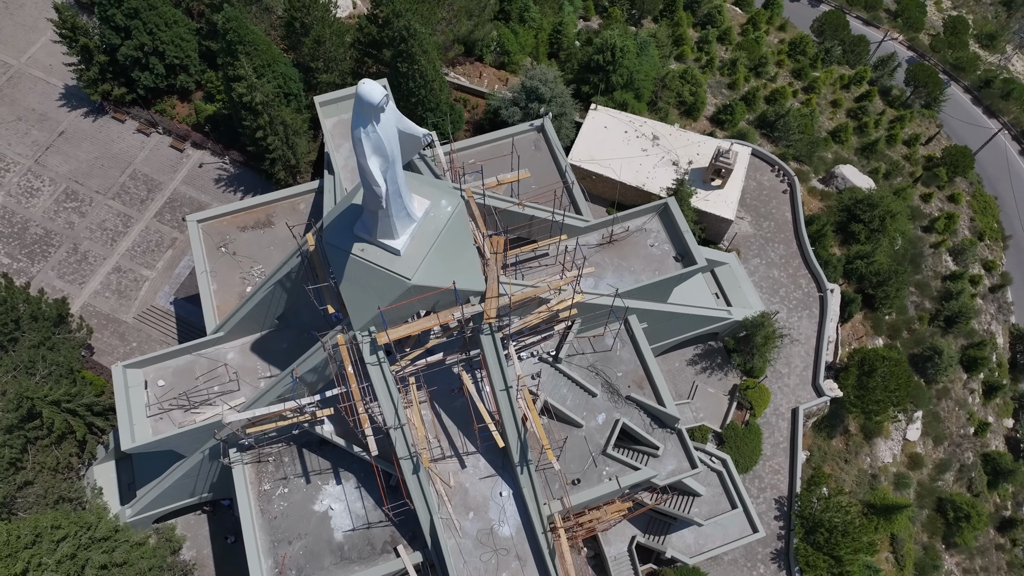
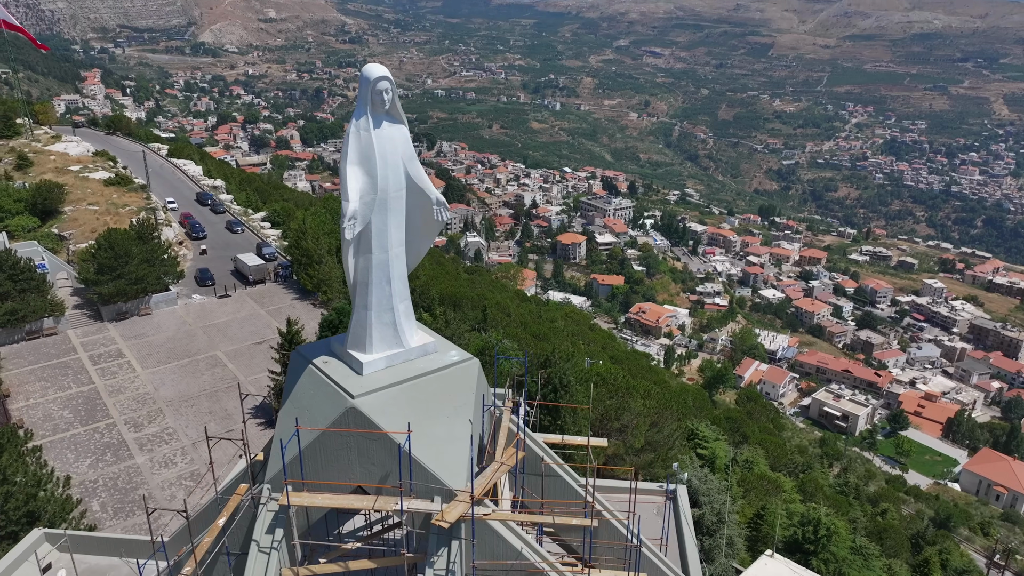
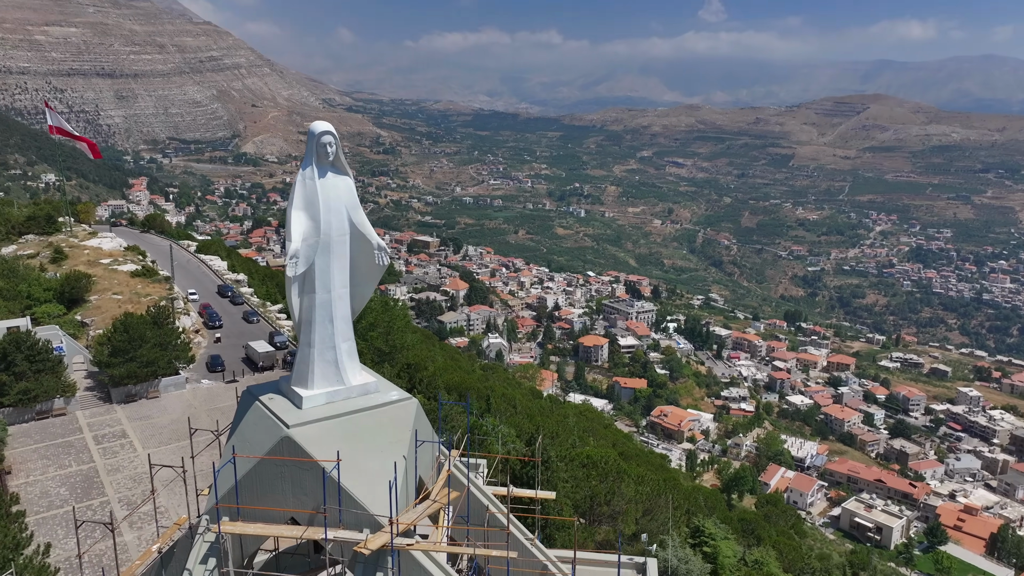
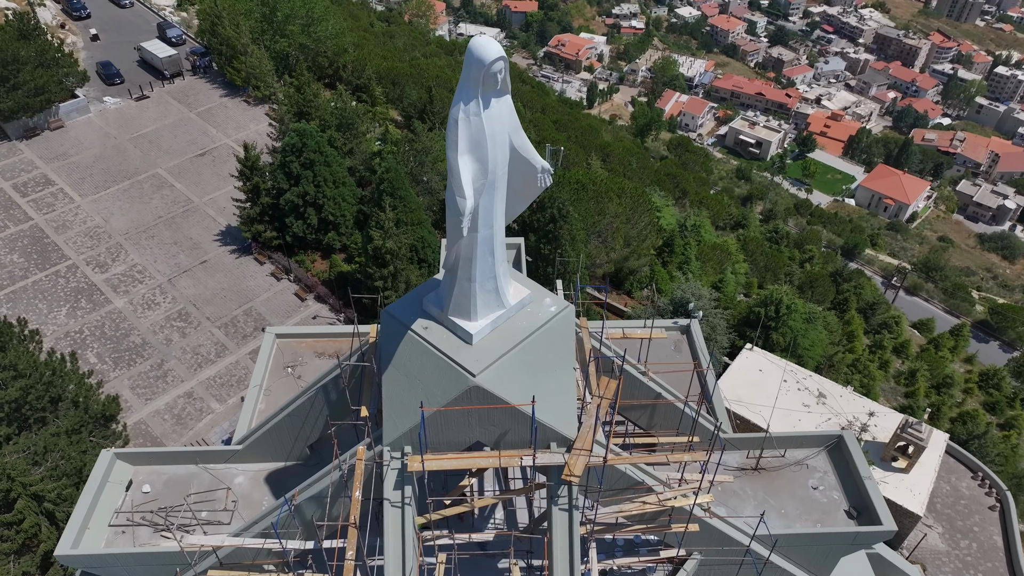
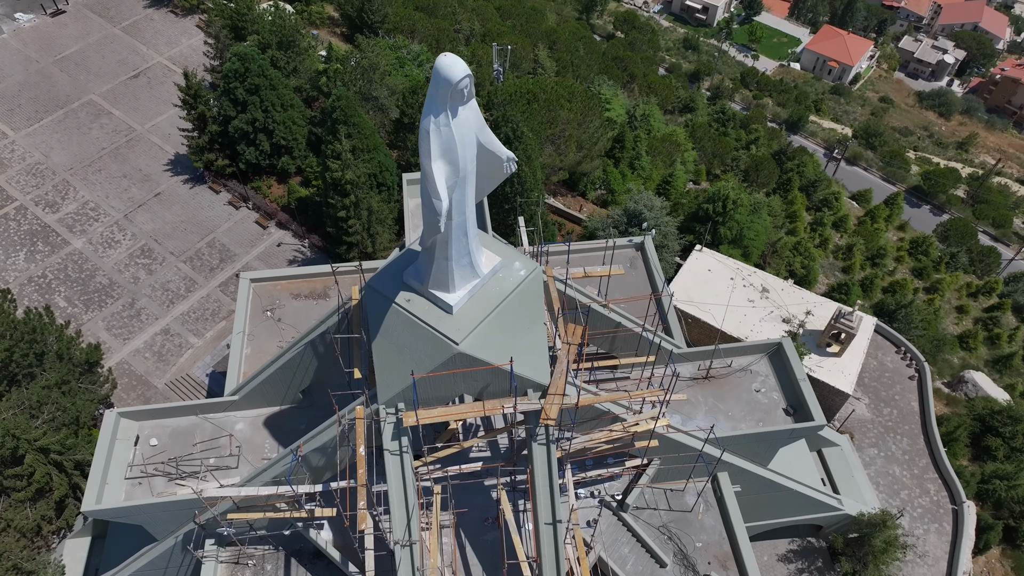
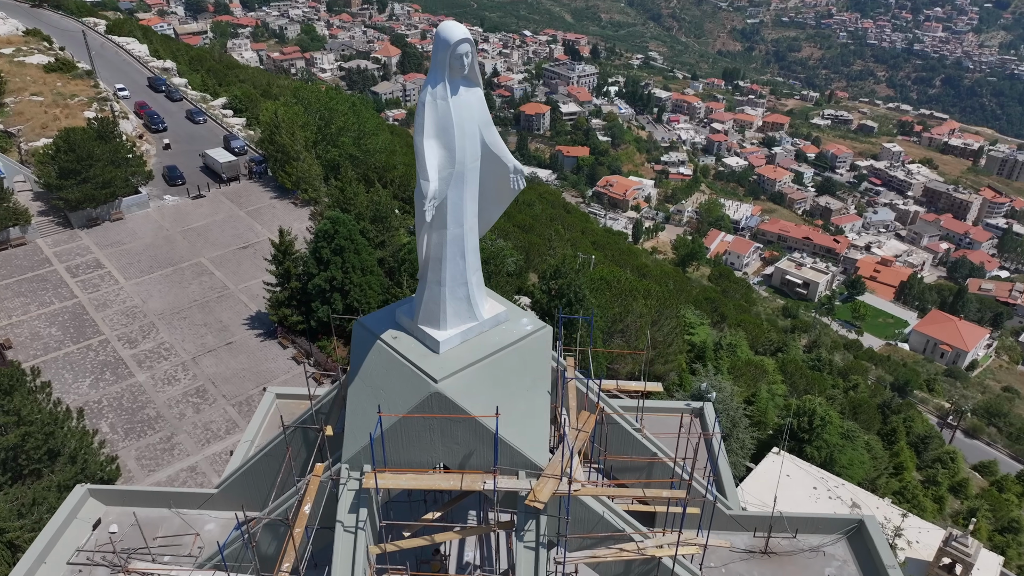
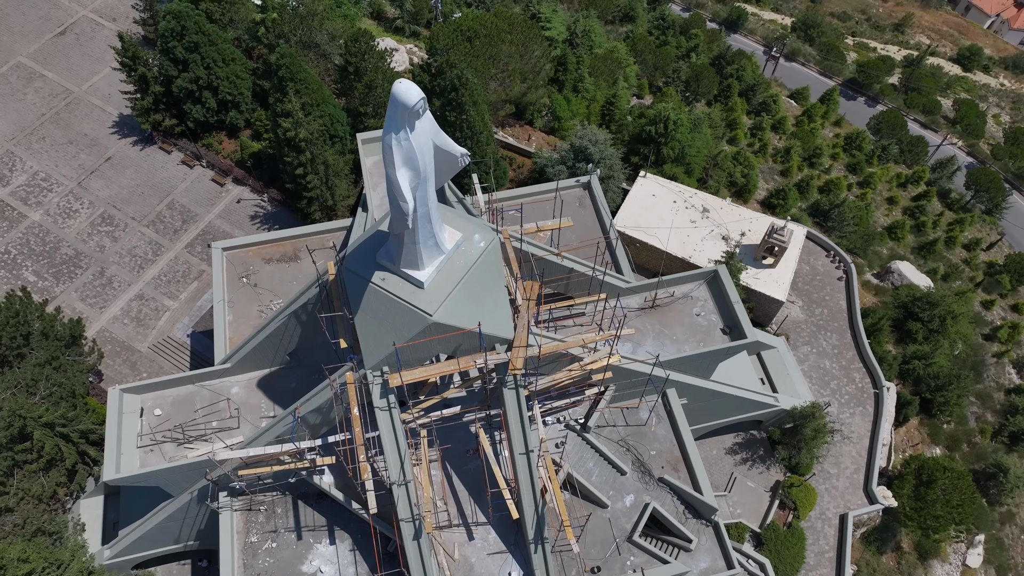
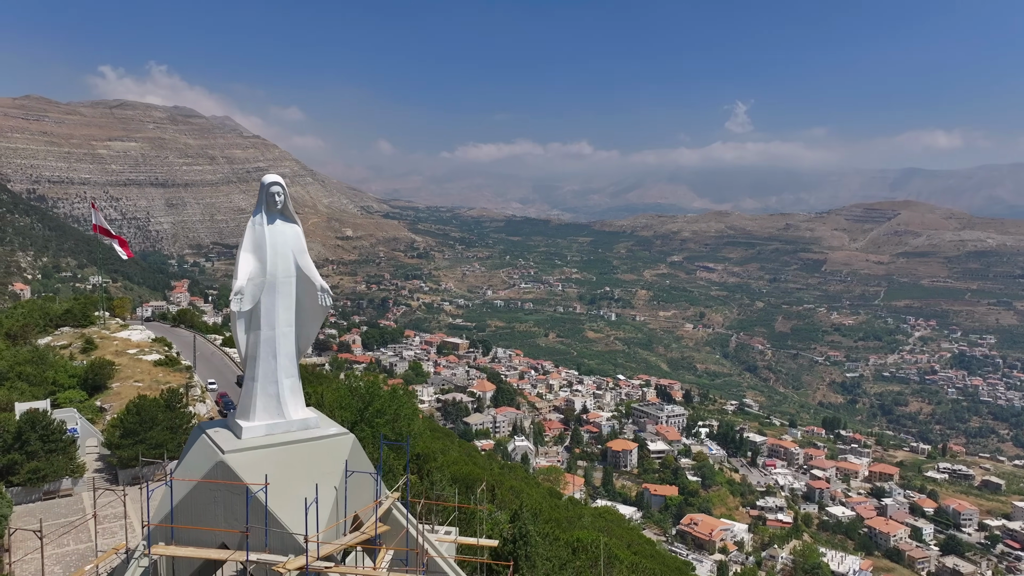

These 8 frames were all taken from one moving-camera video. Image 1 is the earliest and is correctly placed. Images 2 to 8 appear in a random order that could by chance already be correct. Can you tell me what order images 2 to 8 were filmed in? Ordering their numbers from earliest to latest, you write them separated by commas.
7, 5, 4, 6, 2, 3, 8
